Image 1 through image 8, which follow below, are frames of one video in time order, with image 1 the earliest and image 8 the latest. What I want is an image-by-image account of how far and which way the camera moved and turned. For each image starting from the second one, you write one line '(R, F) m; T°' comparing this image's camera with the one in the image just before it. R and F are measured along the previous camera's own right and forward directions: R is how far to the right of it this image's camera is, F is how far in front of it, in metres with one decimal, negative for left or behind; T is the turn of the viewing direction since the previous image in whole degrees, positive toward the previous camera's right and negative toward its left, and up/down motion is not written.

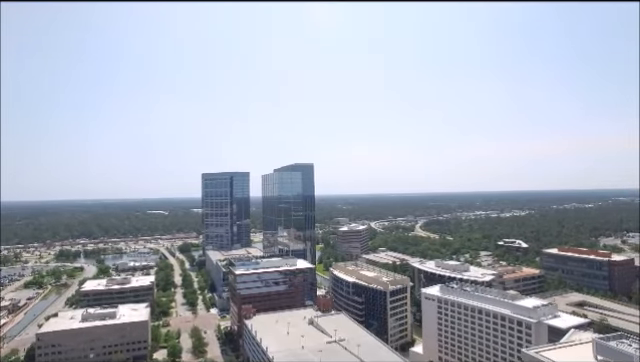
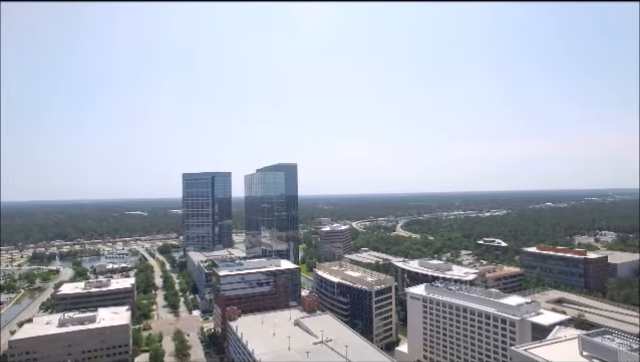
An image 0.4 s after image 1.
(-0.6, +0.1) m; +3°
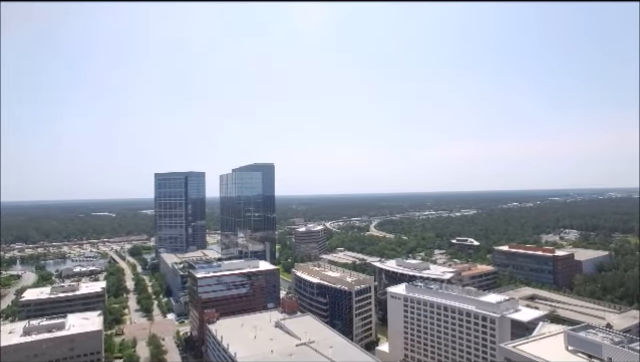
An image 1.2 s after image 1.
(-1.1, +0.3) m; +4°
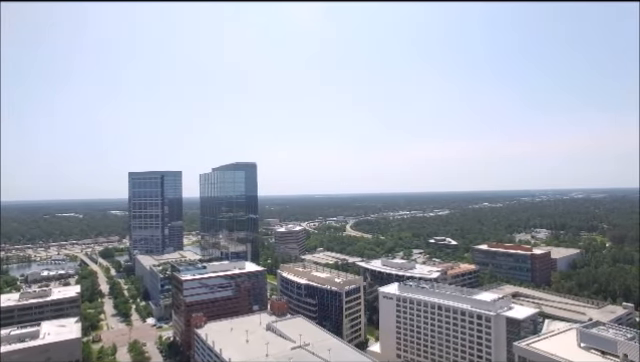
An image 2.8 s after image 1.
(-2.4, +0.7) m; +5°
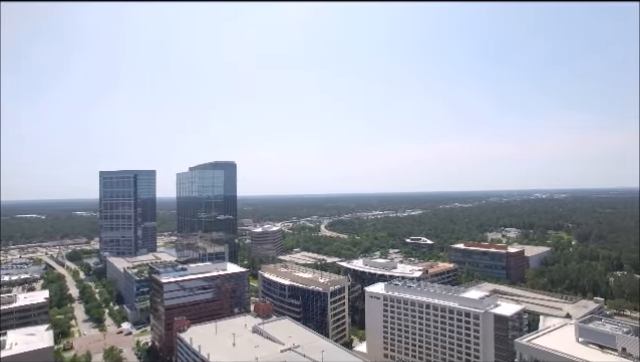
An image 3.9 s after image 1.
(-1.9, +0.5) m; +4°
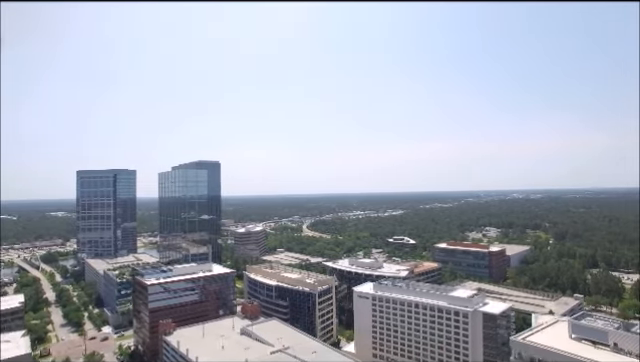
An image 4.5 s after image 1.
(-1.0, +0.3) m; +3°
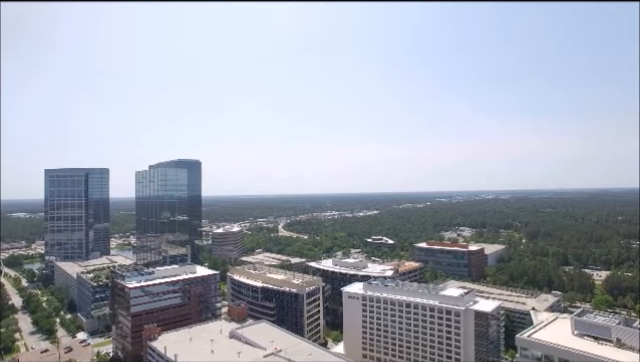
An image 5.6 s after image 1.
(-2.0, +0.7) m; +4°
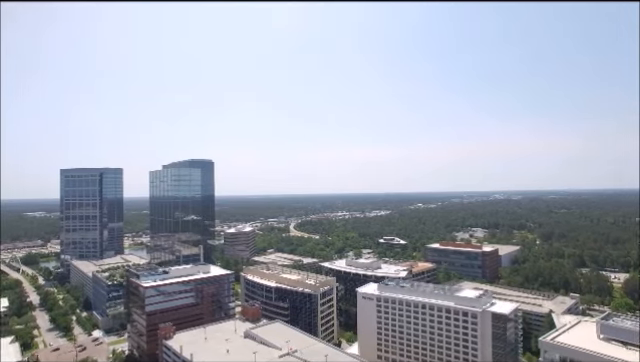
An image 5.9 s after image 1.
(-0.5, +0.2) m; -1°
